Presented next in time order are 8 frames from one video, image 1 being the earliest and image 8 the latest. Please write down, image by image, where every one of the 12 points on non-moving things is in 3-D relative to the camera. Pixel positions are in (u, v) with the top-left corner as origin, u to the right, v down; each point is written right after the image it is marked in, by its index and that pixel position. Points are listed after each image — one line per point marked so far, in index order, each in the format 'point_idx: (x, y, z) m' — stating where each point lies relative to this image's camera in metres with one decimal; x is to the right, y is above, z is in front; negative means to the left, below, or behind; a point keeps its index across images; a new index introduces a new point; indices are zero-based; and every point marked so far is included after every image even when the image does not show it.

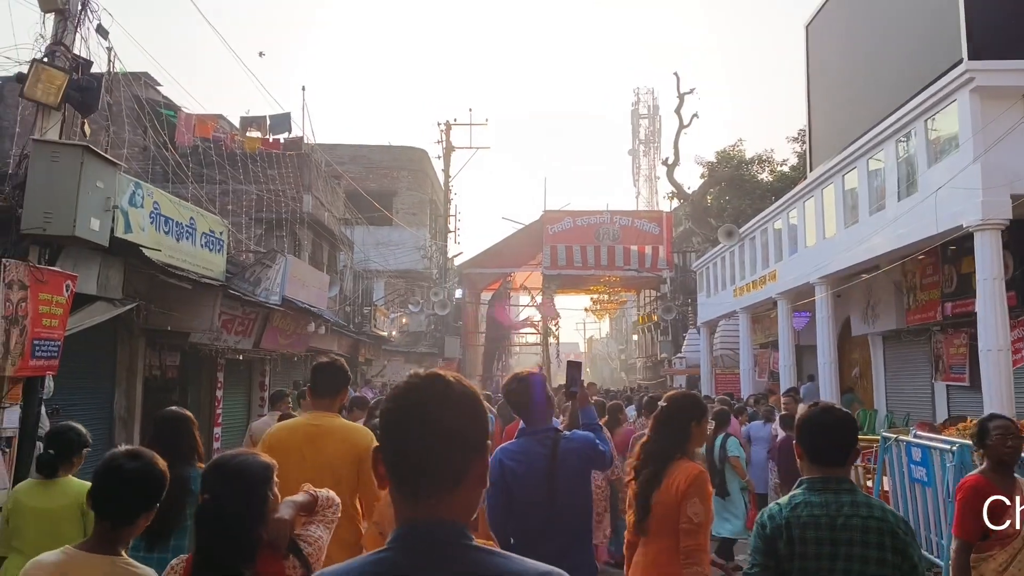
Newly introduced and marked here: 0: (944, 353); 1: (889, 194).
0: (+8.0, -1.2, +15.6) m
1: (+6.0, +1.5, +13.3) m
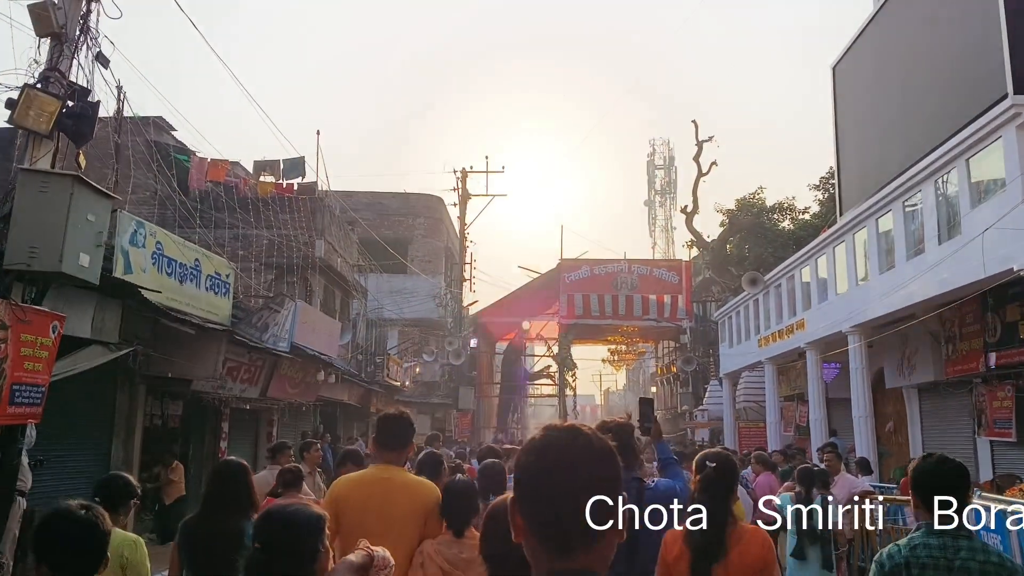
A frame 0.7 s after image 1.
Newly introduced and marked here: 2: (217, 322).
0: (+8.3, -2.1, +14.7) m
1: (+6.2, +0.7, +12.6) m
2: (-4.4, -0.5, +12.5) m
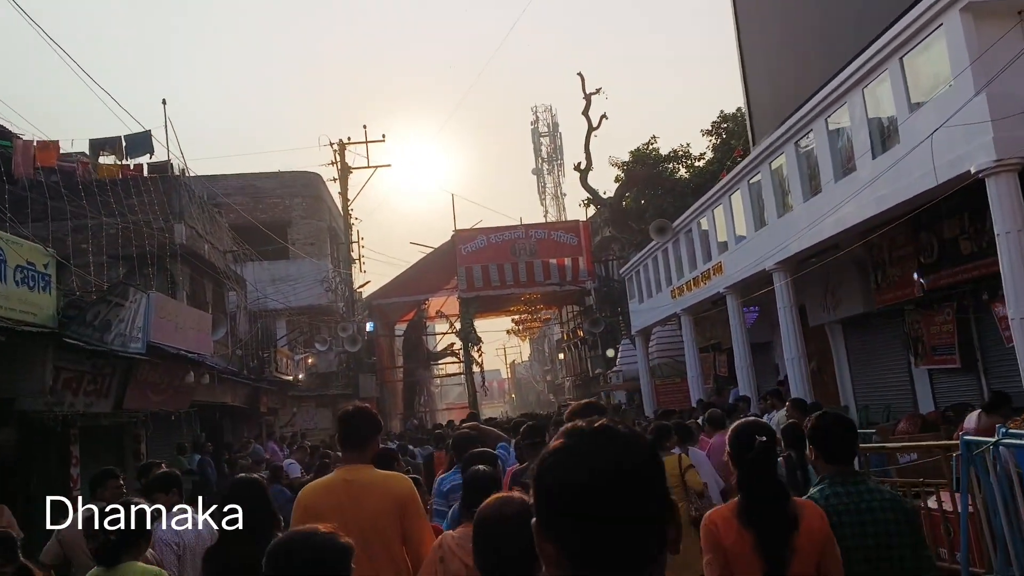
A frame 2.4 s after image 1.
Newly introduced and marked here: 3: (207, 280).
0: (+6.7, -0.8, +13.8) m
1: (+4.7, +1.8, +11.4) m
2: (-5.7, -0.4, +10.1) m
3: (-7.3, +0.2, +20.0) m
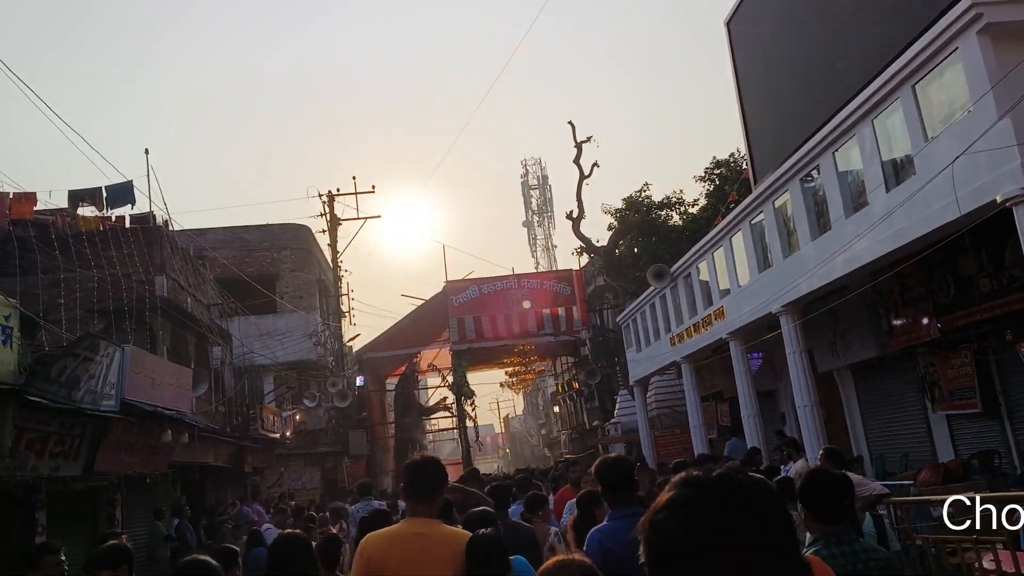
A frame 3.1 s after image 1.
0: (+6.7, -1.4, +13.1) m
1: (+4.7, +1.3, +10.9) m
2: (-5.7, -1.0, +9.3) m
3: (-7.4, -1.1, +19.2) m
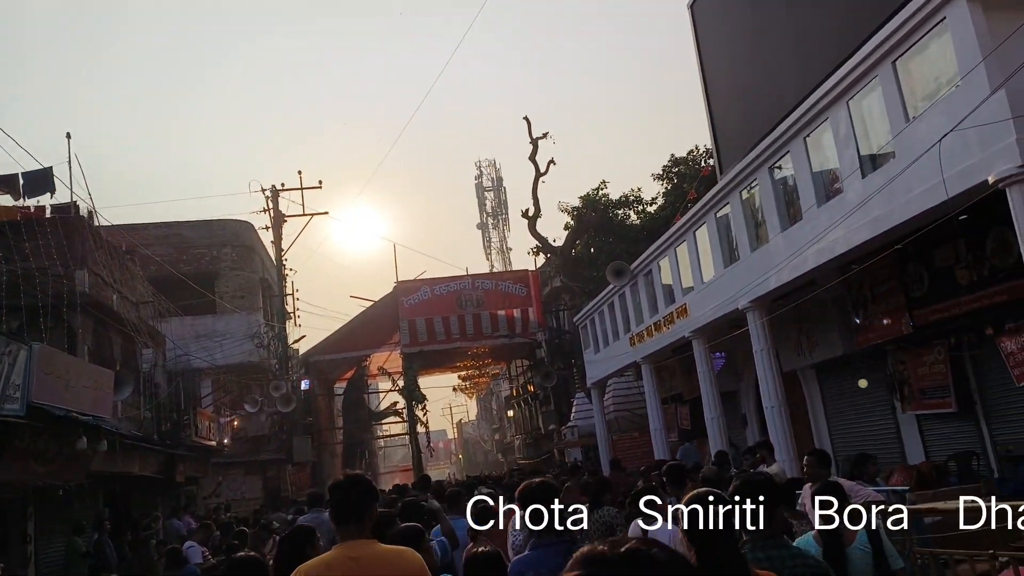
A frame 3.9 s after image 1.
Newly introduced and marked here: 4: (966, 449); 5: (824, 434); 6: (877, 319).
0: (+6.0, -1.3, +12.6) m
1: (+4.1, +1.4, +10.2) m
2: (-6.2, -0.9, +8.1) m
3: (-8.4, -1.0, +17.8) m
4: (+6.3, -2.3, +11.8) m
5: (+5.8, -2.7, +15.6) m
6: (+5.4, -0.5, +12.5) m
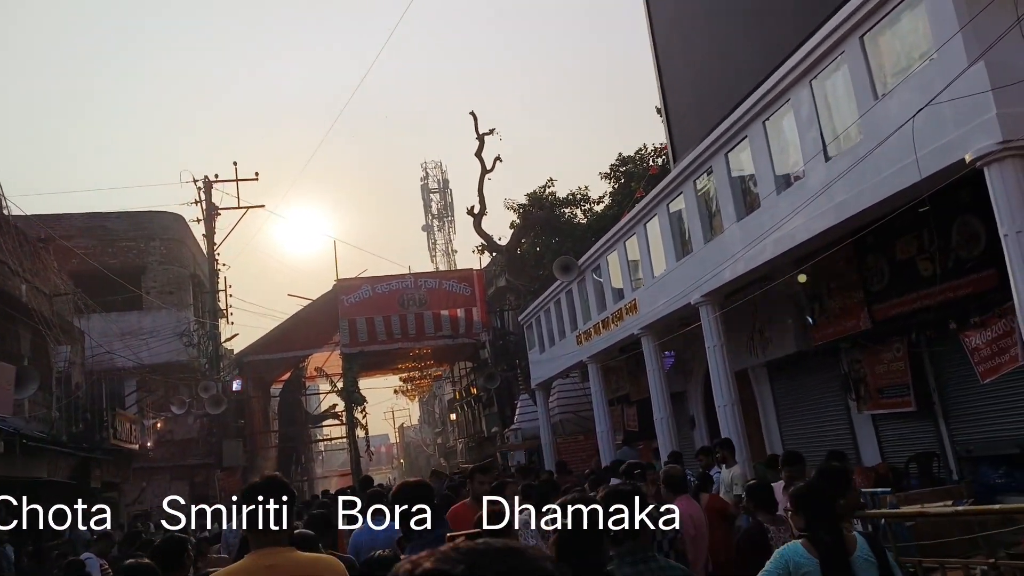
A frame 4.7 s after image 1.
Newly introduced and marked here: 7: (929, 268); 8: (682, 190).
0: (+5.1, -1.2, +12.1) m
1: (+3.4, +1.5, +9.7) m
2: (-6.7, -0.7, +6.8) m
3: (-9.6, -0.8, +16.4) m
4: (+5.5, -2.2, +11.3) m
5: (+4.7, -2.6, +15.1) m
6: (+4.6, -0.4, +12.1) m
7: (+5.0, +0.2, +10.0) m
8: (+2.7, +1.5, +13.2) m
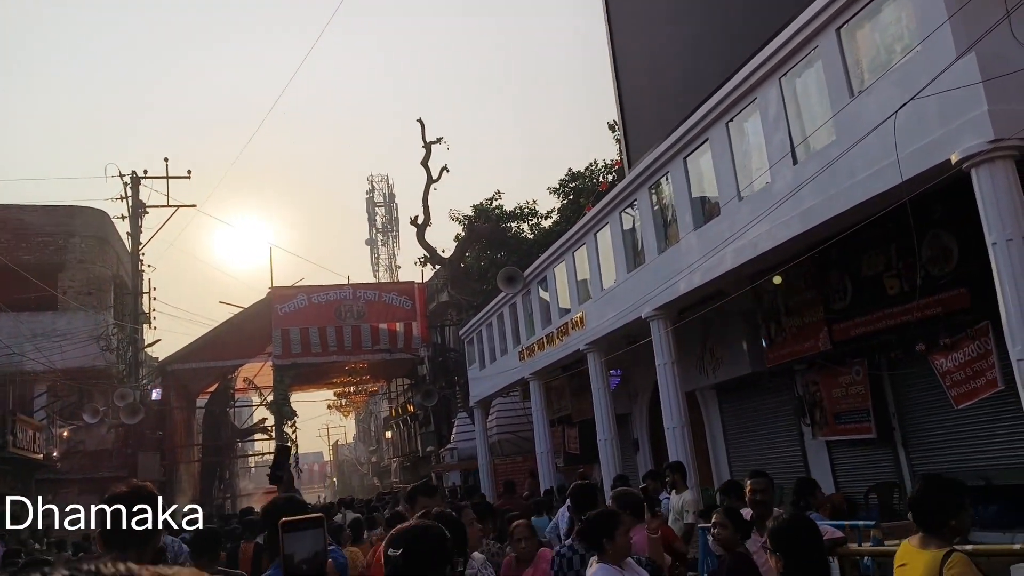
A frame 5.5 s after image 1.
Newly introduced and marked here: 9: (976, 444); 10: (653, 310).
0: (+4.3, -1.5, +11.5) m
1: (+2.8, +1.4, +9.0) m
2: (-7.2, -0.4, +5.5) m
3: (-10.7, -0.6, +14.9) m
4: (+4.7, -2.4, +10.7) m
5: (+3.6, -3.0, +14.4) m
6: (+3.8, -0.6, +11.4) m
7: (+4.3, 0.0, +9.4) m
8: (+1.8, +1.3, +12.5) m
9: (+5.1, -1.7, +9.3) m
10: (+2.0, -0.3, +11.9) m
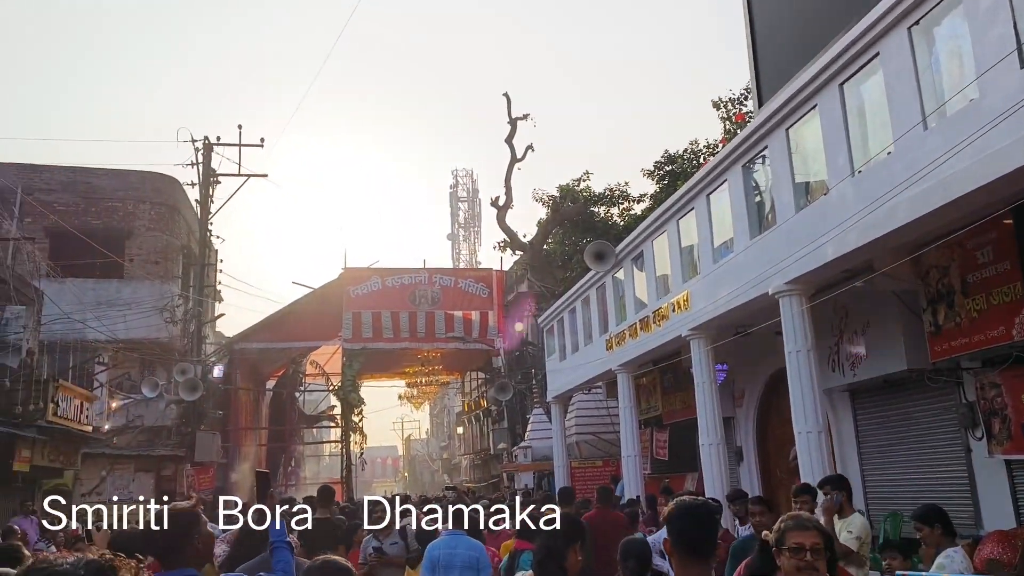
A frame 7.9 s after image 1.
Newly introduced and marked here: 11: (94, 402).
0: (+5.2, -1.2, +8.9) m
1: (+3.7, +1.7, +6.6) m
2: (-6.7, +0.4, +4.0) m
3: (-9.2, +0.3, +13.7) m
4: (+5.6, -2.2, +8.1) m
5: (+4.8, -2.7, +11.9) m
6: (+4.8, -0.3, +8.9) m
7: (+5.1, +0.3, +6.8) m
8: (+3.0, +1.7, +10.1) m
9: (+5.9, -1.5, +6.6) m
10: (+3.1, +0.1, +9.5) m
11: (-9.5, -2.6, +19.0) m
